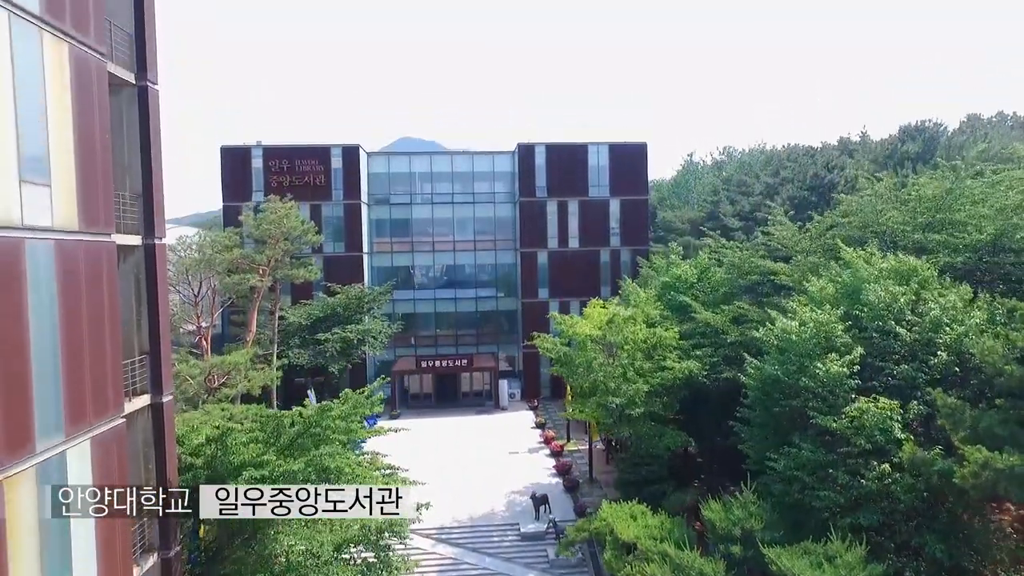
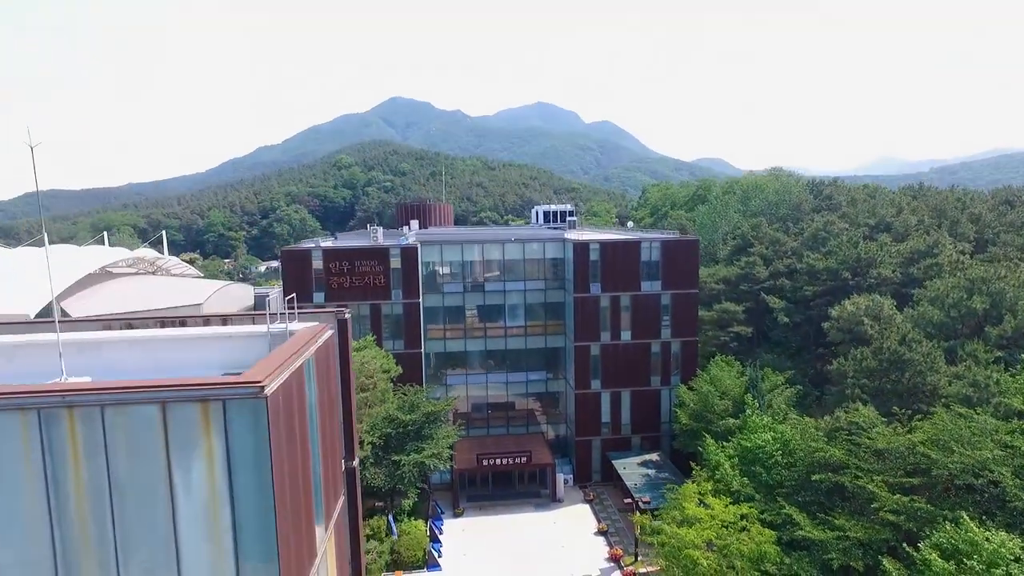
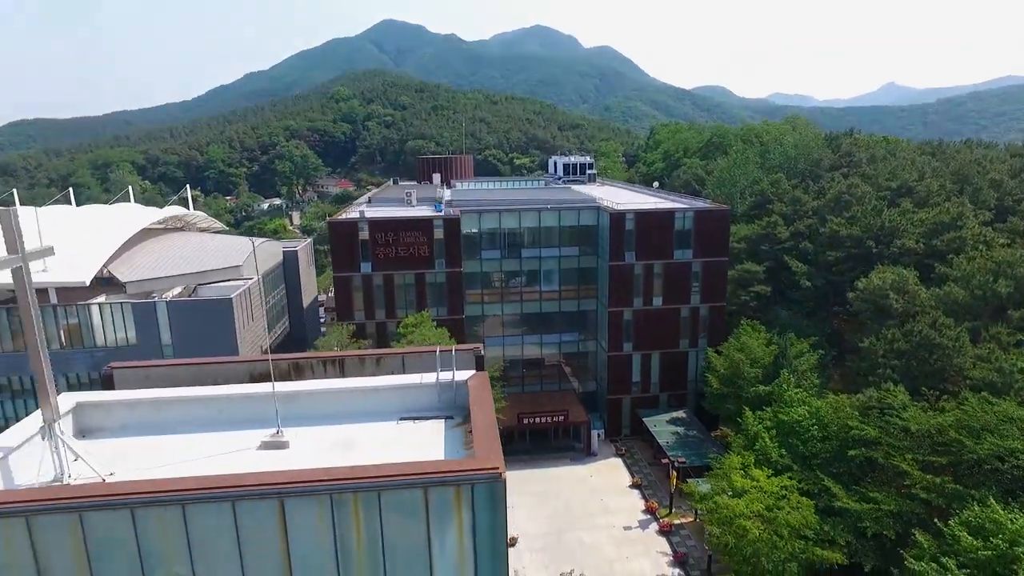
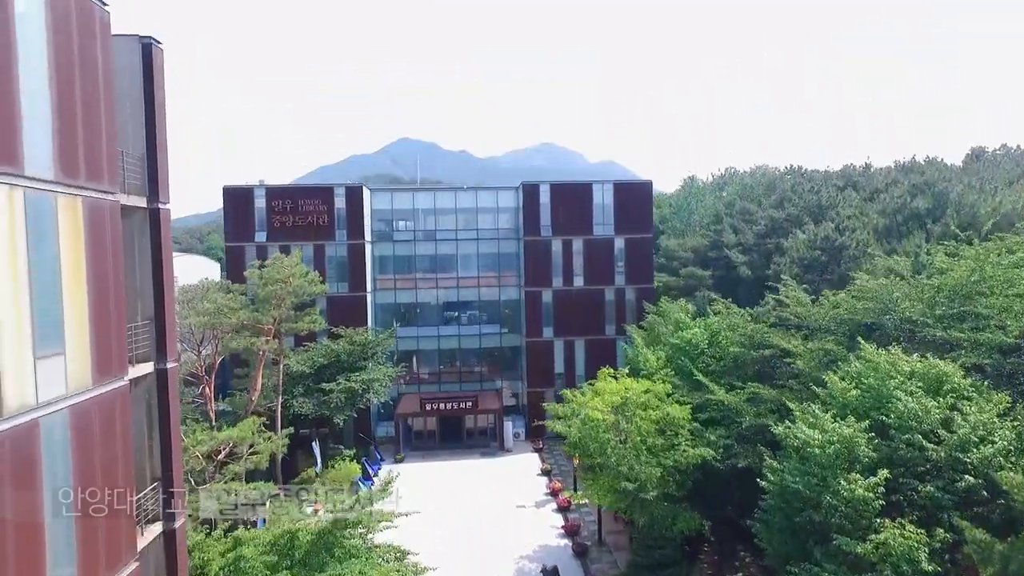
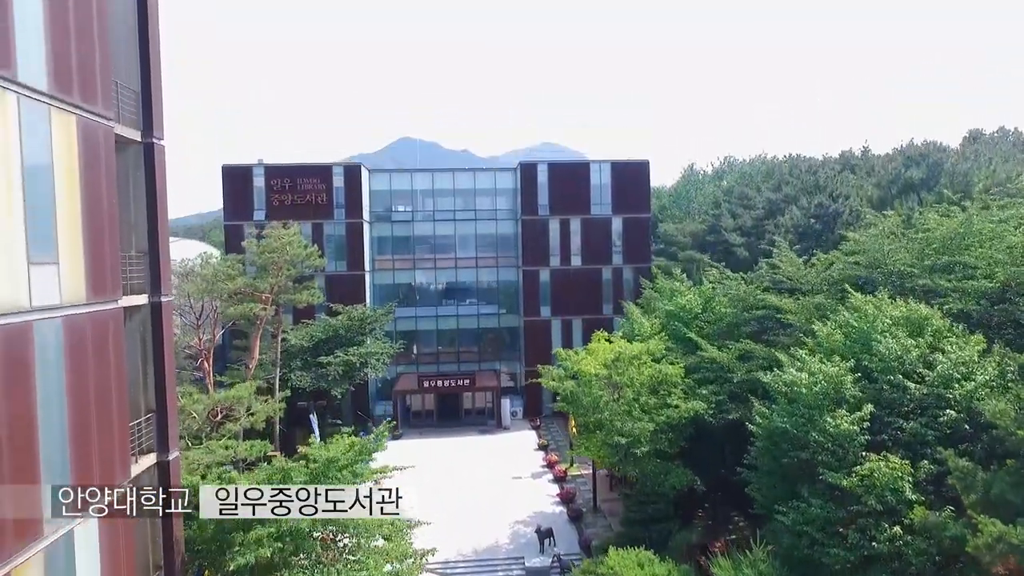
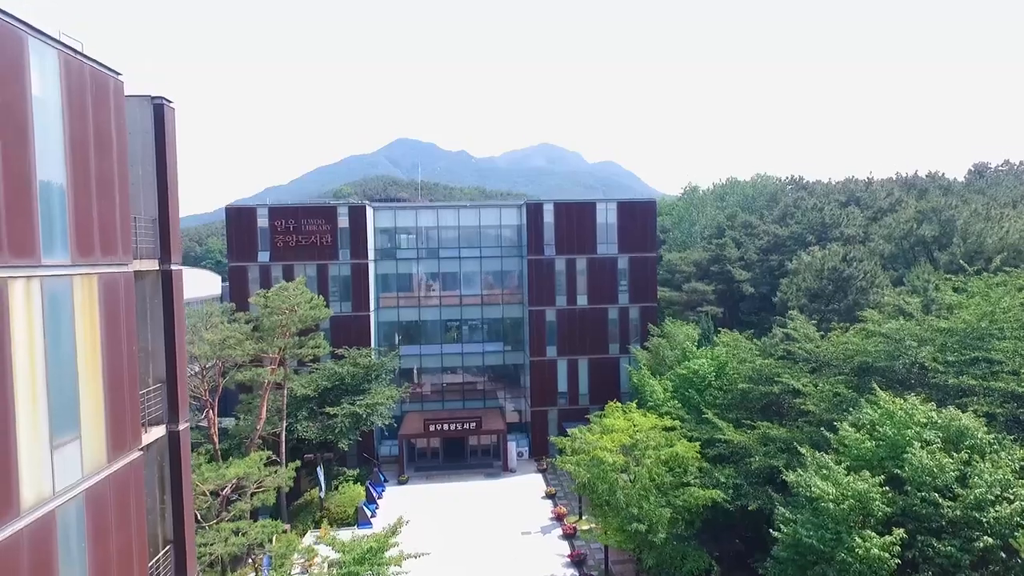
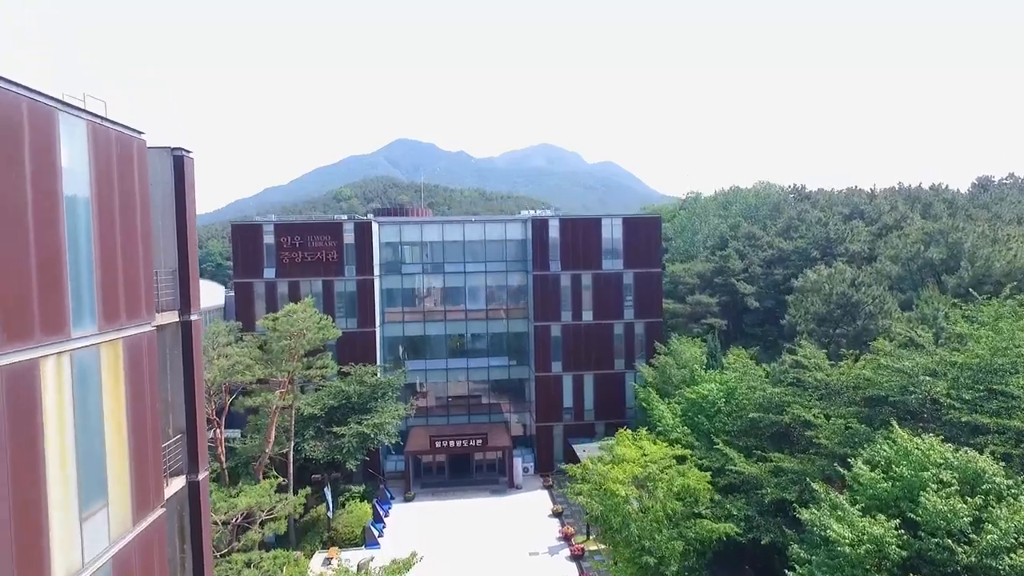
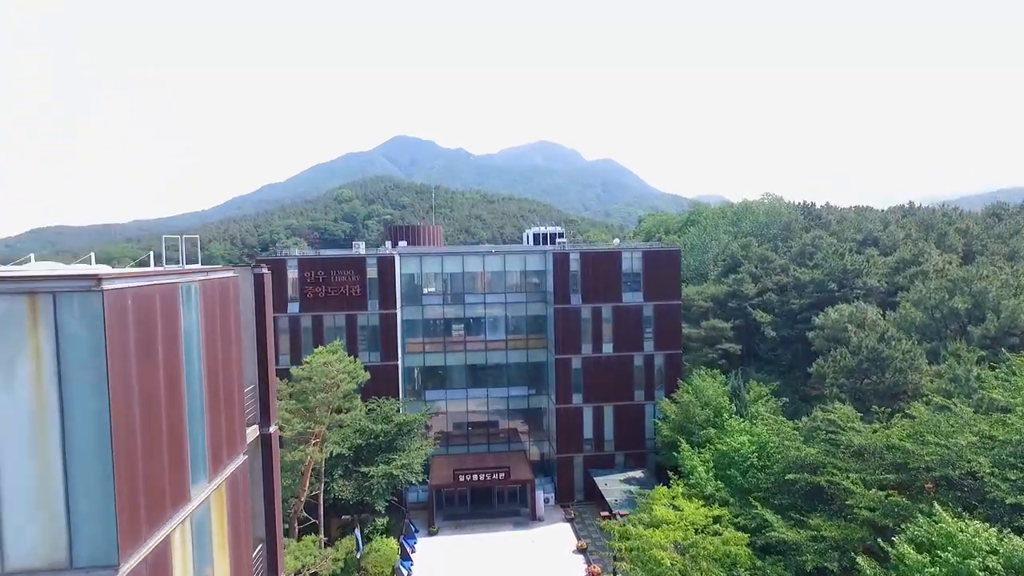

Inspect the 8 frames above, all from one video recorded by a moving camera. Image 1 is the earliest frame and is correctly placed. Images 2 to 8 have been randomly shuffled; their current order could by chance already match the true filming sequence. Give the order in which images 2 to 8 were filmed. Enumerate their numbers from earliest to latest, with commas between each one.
5, 4, 6, 7, 8, 2, 3
